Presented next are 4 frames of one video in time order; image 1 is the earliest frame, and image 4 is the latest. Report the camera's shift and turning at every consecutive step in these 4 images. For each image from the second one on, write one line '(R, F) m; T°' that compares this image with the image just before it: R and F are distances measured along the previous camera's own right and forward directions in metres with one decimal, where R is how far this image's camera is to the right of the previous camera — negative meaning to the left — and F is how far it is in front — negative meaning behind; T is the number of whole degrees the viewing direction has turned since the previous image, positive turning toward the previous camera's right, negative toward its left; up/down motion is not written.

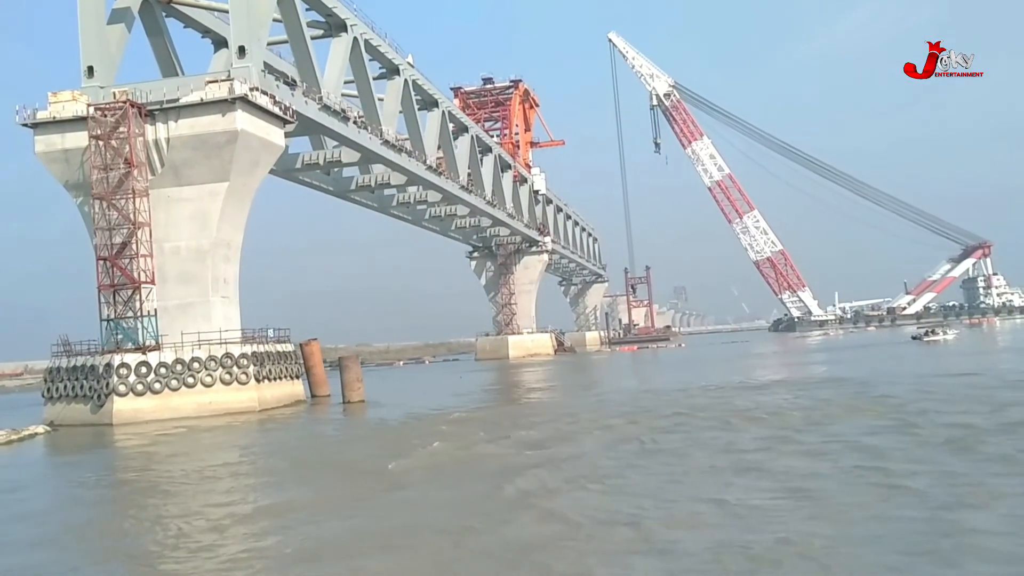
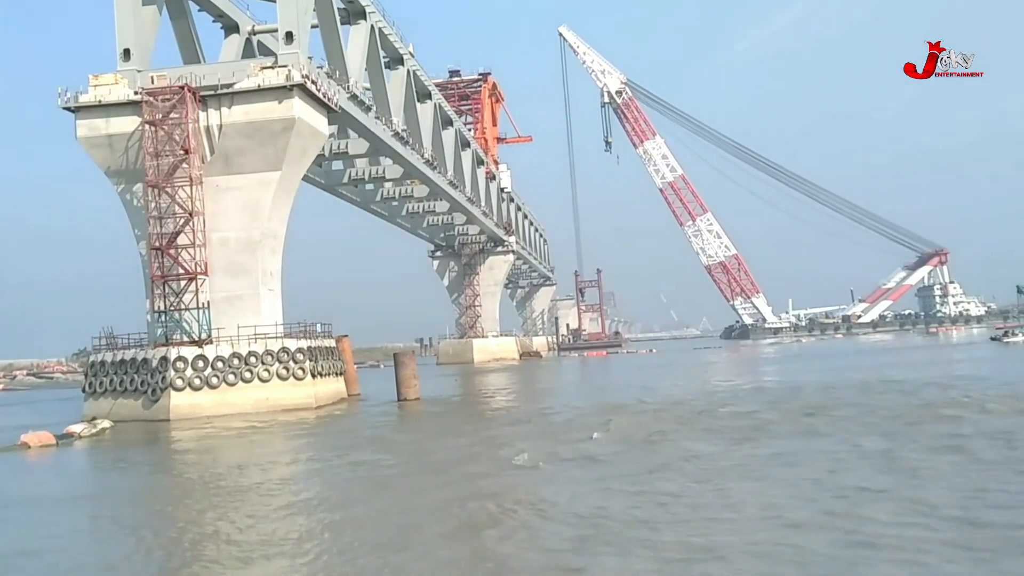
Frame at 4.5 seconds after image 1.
(-2.6, +0.4) m; +3°
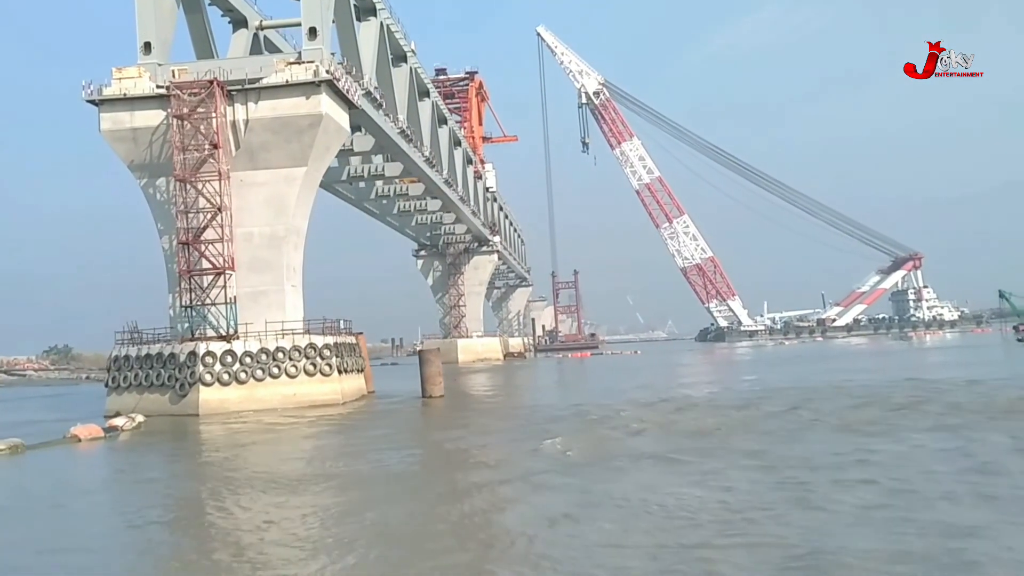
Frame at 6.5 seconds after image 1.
(-1.2, -0.1) m; +1°
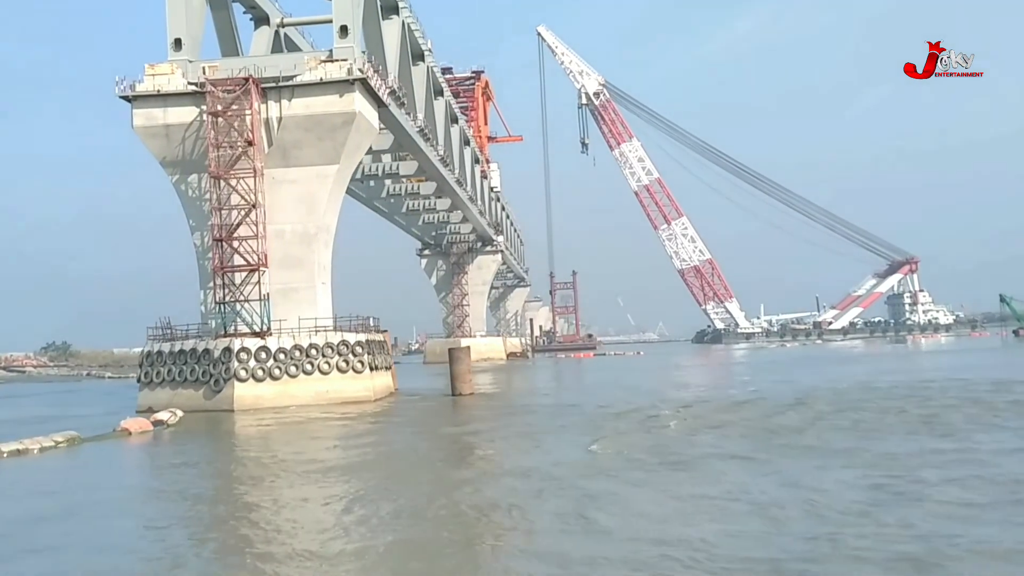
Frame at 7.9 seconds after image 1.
(-0.8, -0.1) m; 0°
